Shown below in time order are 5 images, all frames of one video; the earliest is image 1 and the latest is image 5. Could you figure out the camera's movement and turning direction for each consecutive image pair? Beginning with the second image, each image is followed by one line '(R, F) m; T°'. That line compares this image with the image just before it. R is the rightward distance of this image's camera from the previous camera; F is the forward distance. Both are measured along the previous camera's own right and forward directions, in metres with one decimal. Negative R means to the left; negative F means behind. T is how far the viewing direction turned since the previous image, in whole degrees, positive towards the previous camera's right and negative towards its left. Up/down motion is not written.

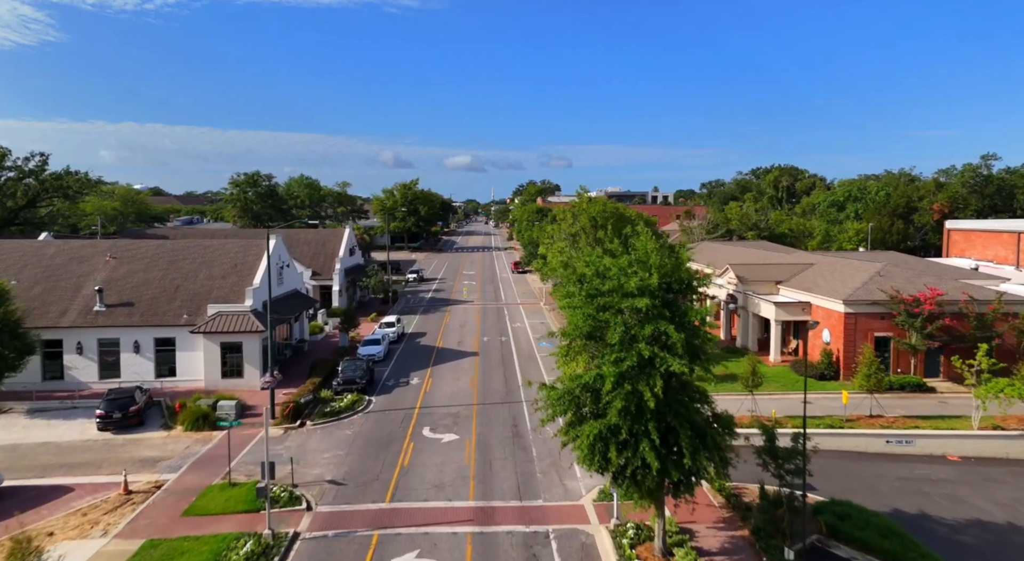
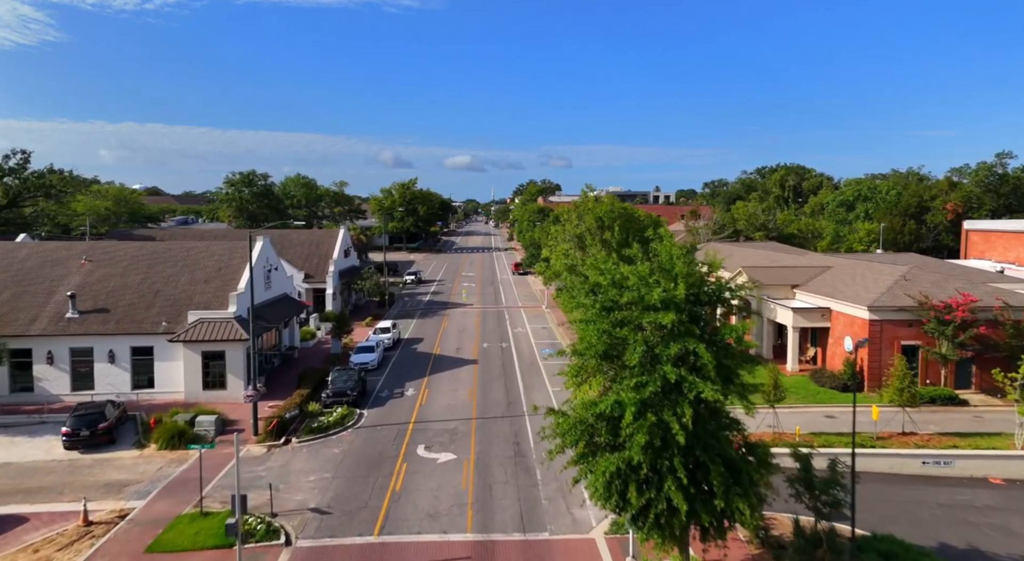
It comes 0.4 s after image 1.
(-0.1, +2.0) m; 0°
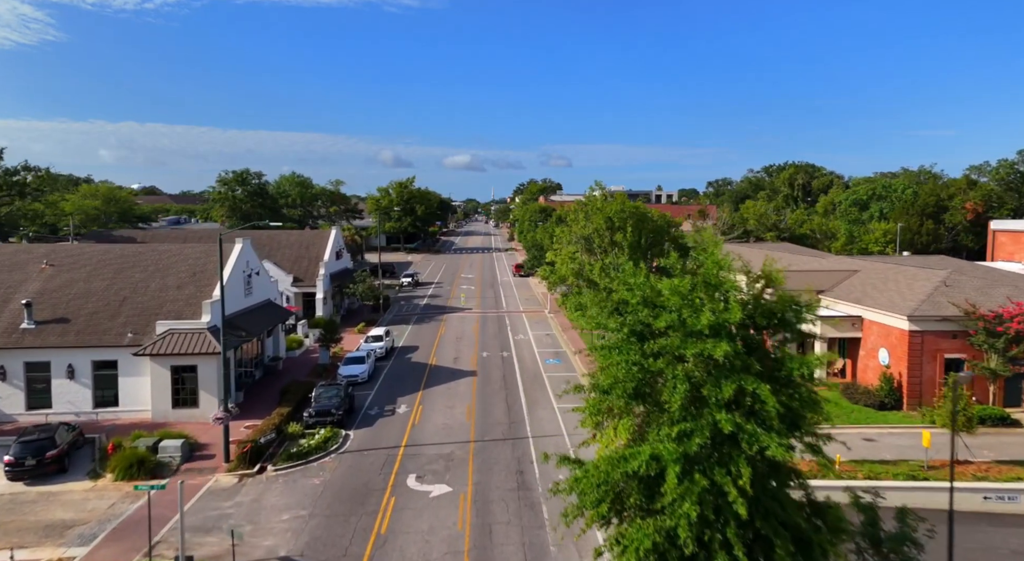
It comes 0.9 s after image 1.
(-0.1, +2.7) m; 0°
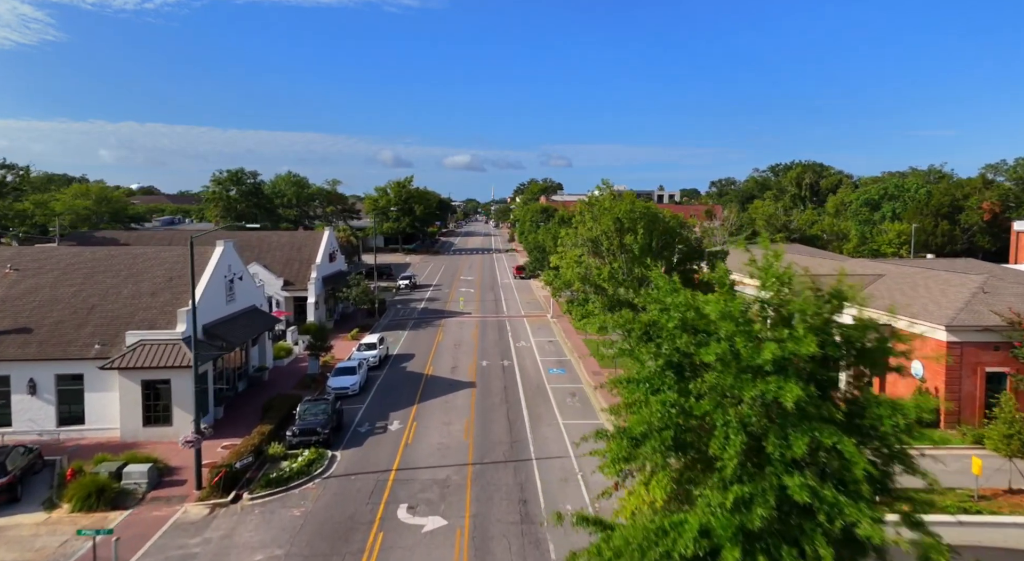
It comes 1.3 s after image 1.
(-0.1, +2.1) m; 0°
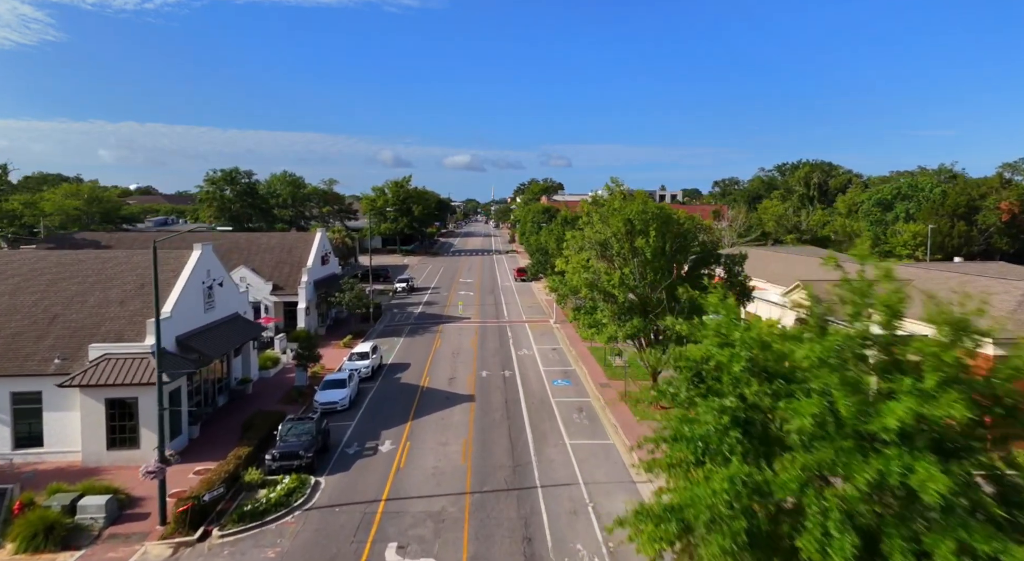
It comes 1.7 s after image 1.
(-0.1, +2.2) m; 0°
